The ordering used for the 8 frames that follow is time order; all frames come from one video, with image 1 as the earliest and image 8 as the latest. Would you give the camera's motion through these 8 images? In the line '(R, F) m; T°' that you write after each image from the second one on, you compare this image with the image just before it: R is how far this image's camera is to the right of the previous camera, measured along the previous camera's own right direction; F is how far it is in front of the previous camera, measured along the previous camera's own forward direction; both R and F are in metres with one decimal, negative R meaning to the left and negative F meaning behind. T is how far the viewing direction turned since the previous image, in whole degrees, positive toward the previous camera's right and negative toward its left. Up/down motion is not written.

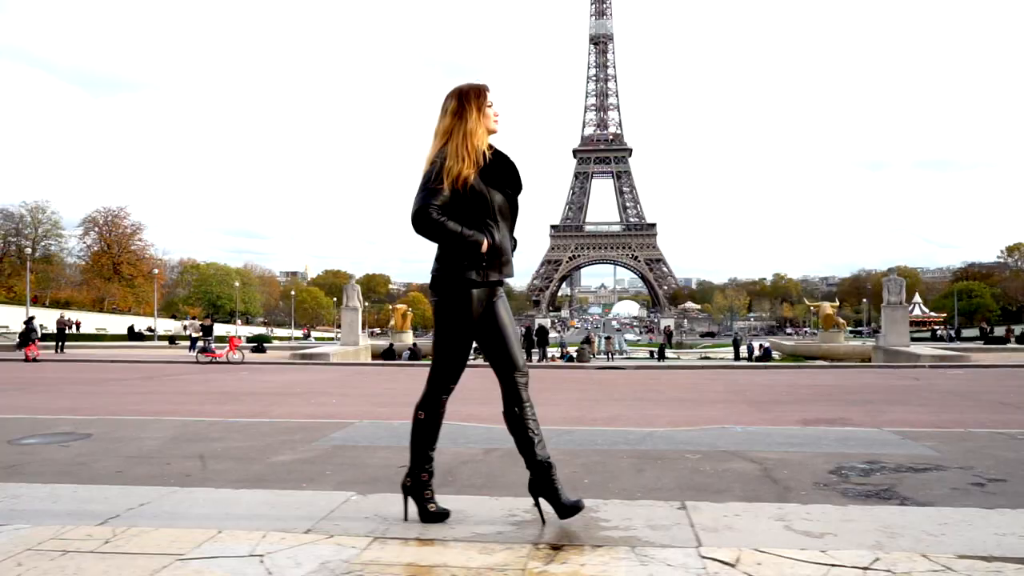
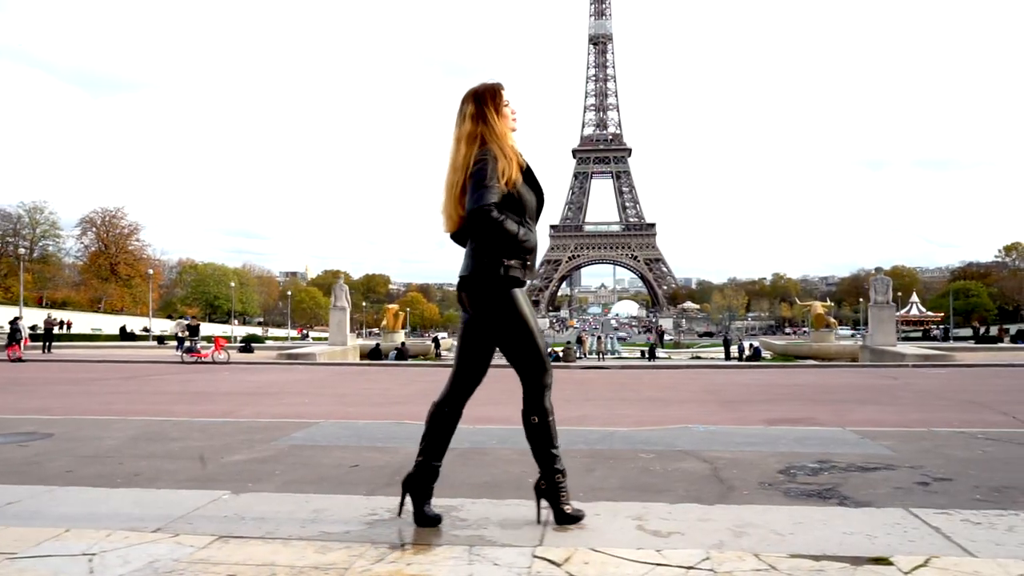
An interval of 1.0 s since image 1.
(+0.4, 0.0) m; 0°
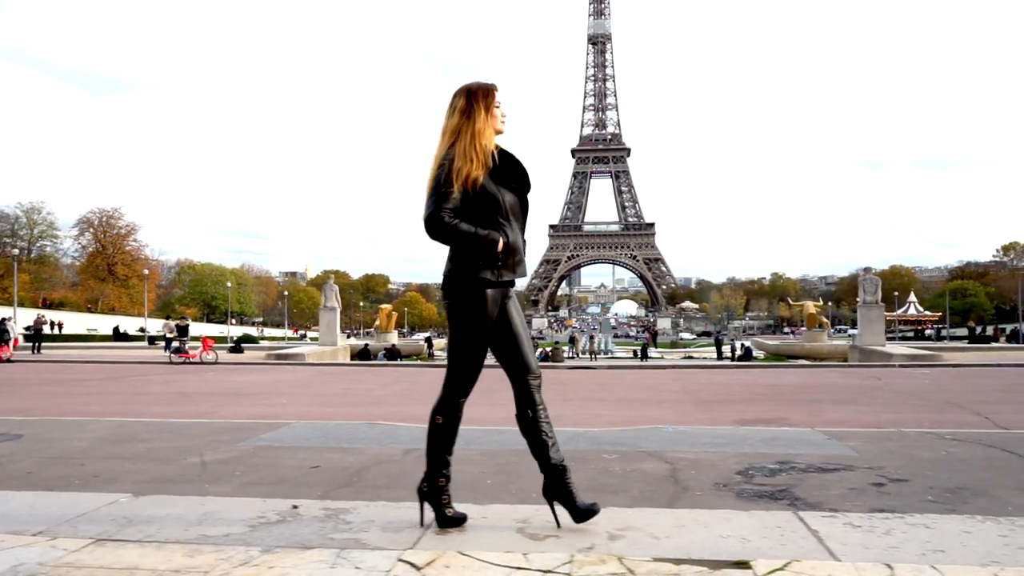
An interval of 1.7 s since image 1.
(+0.3, 0.0) m; 0°
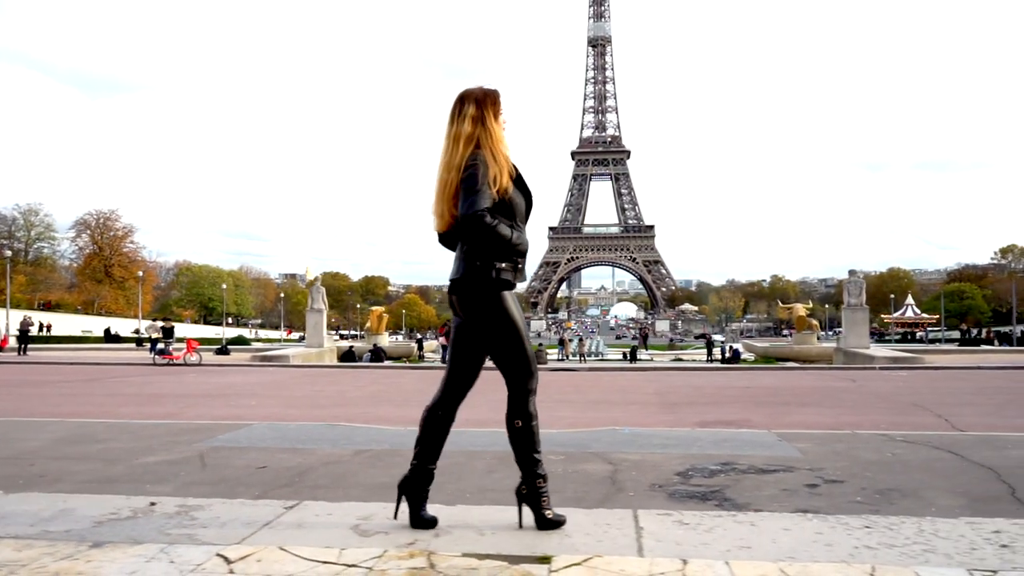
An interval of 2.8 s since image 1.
(+0.4, -0.1) m; 0°
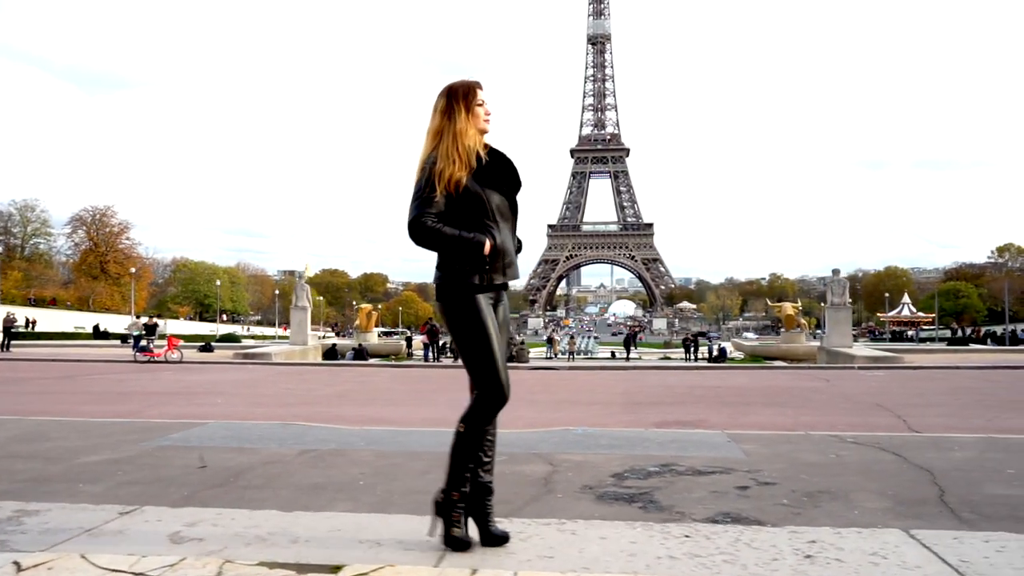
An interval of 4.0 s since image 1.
(+0.5, 0.0) m; 0°
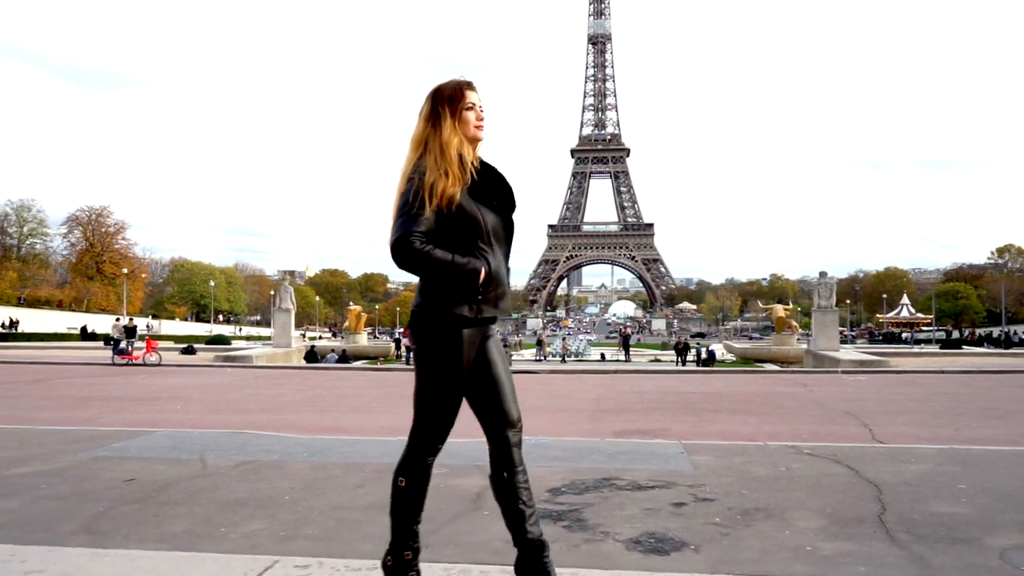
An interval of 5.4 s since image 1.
(+0.5, +0.2) m; 0°
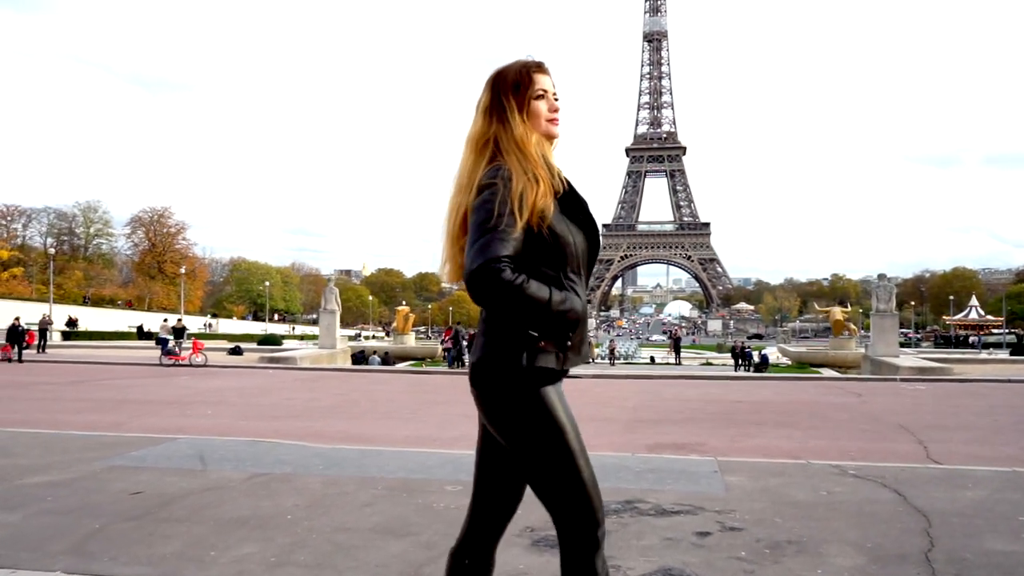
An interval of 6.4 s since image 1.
(+0.3, +0.3) m; -4°
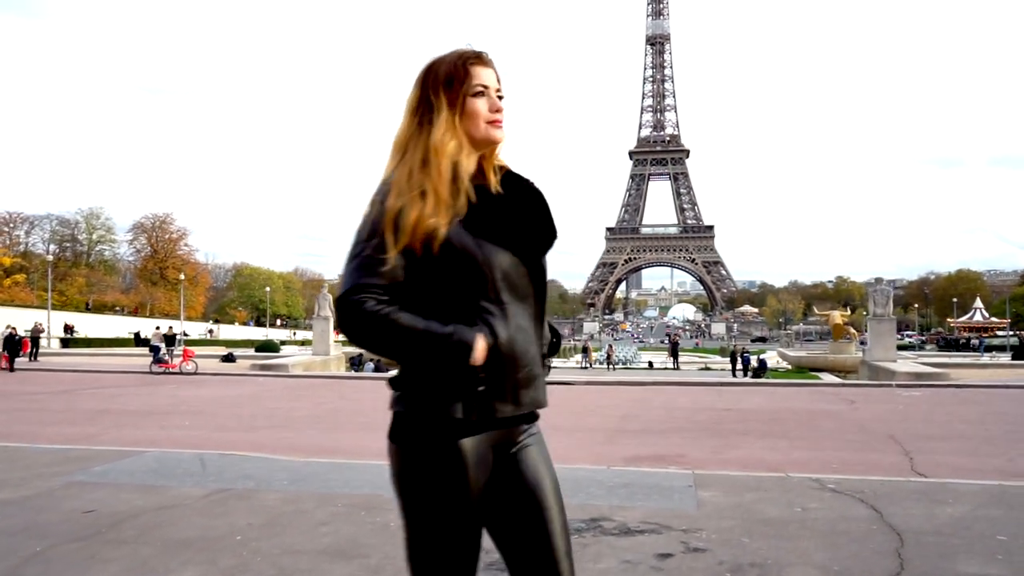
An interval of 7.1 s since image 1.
(+0.3, +0.2) m; 0°
